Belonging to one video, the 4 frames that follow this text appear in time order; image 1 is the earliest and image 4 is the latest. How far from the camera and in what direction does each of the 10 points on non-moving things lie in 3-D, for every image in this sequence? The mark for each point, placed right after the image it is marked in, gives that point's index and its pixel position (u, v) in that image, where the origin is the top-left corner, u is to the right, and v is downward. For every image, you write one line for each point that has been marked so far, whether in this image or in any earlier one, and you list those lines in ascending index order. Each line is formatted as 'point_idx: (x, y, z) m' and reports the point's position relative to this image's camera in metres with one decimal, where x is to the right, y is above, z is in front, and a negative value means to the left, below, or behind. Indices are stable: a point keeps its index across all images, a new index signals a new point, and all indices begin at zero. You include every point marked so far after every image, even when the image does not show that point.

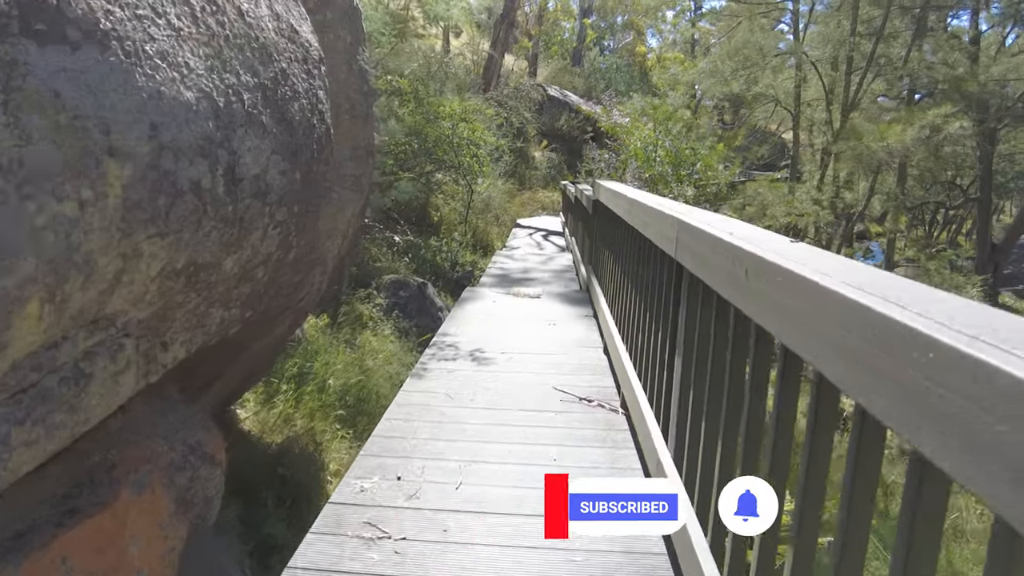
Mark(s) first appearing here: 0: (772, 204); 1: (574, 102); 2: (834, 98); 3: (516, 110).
0: (+3.7, +1.2, +9.9) m
1: (+1.8, +5.3, +20.0) m
2: (+5.1, +3.0, +11.0) m
3: (0.0, +4.0, +15.7) m
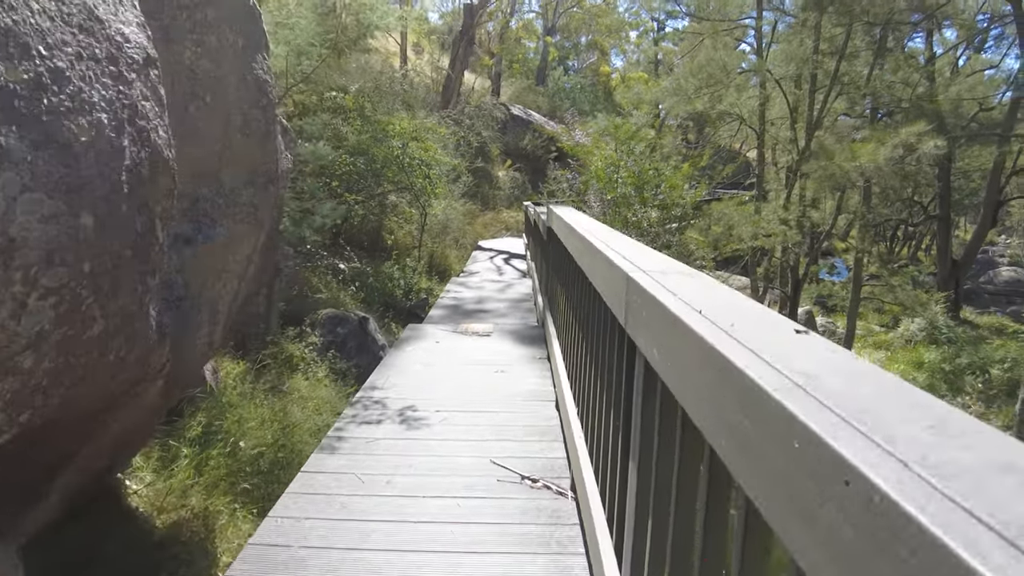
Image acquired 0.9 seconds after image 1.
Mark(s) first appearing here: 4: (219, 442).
0: (+3.1, +0.9, +9.6) m
1: (+0.7, +4.7, +19.7) m
2: (+4.4, +2.6, +10.8) m
3: (-0.8, +3.5, +15.3) m
4: (-1.4, -0.7, +3.3) m
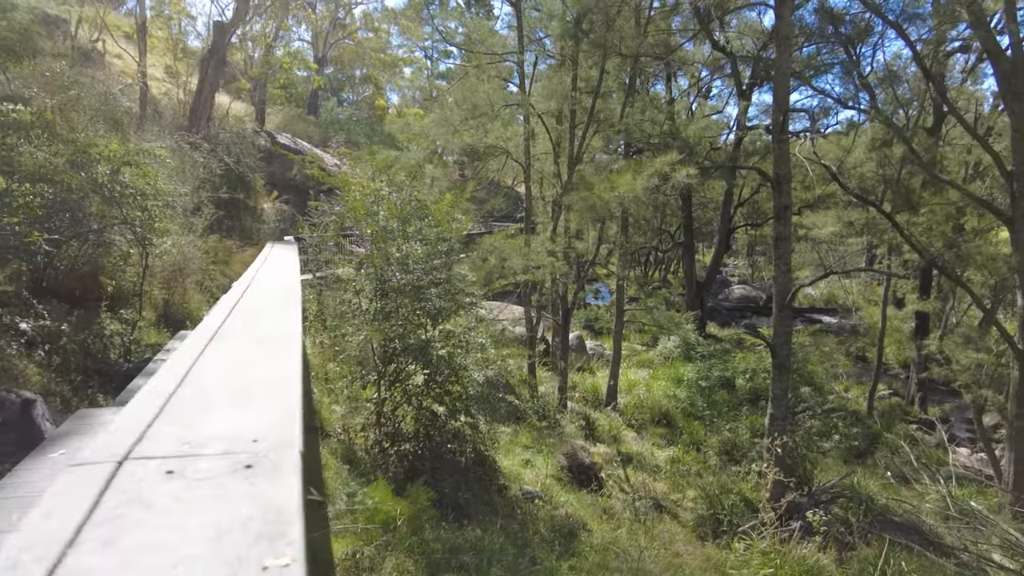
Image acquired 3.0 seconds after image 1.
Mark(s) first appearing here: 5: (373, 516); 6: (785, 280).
0: (0.0, +0.4, +9.3) m
1: (-5.5, +3.6, +18.4) m
2: (+0.8, +2.2, +11.0) m
3: (-5.6, +2.6, +13.7) m
4: (-2.4, -1.0, +2.0) m
5: (-0.8, -1.2, +3.8) m
6: (+2.7, +0.1, +7.0) m
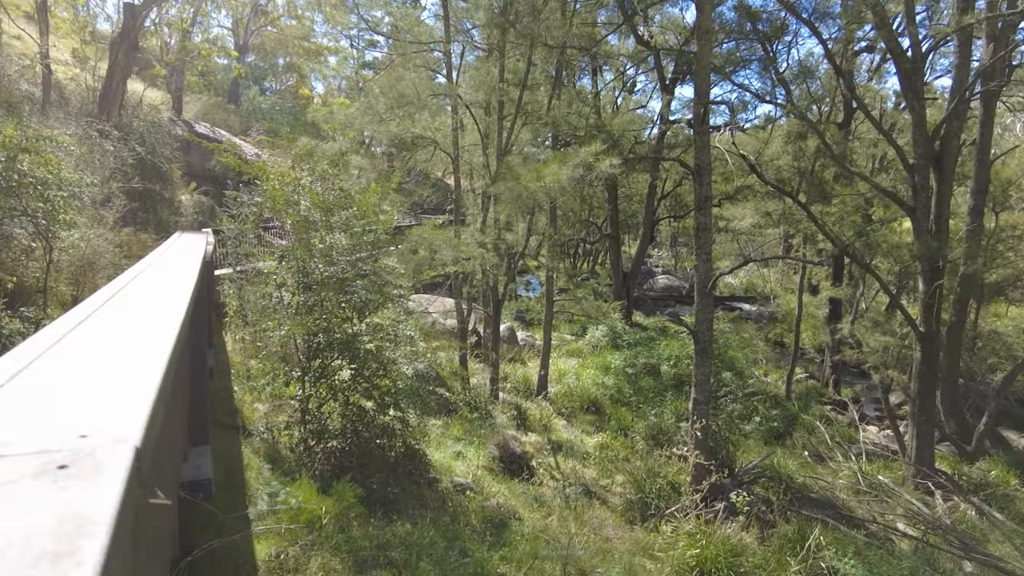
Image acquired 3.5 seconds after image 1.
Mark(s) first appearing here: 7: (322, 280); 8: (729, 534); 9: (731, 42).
0: (-1.0, +0.5, +9.3) m
1: (-7.4, +3.8, +17.7) m
2: (-0.4, +2.3, +10.9) m
3: (-7.0, +2.7, +13.1) m
4: (-2.6, -1.0, +1.7) m
5: (-1.1, -1.2, +3.7) m
6: (+2.0, +0.2, +7.2) m
7: (-1.4, +0.1, +5.1) m
8: (+1.7, -1.9, +5.4) m
9: (+2.3, +2.6, +7.3) m
